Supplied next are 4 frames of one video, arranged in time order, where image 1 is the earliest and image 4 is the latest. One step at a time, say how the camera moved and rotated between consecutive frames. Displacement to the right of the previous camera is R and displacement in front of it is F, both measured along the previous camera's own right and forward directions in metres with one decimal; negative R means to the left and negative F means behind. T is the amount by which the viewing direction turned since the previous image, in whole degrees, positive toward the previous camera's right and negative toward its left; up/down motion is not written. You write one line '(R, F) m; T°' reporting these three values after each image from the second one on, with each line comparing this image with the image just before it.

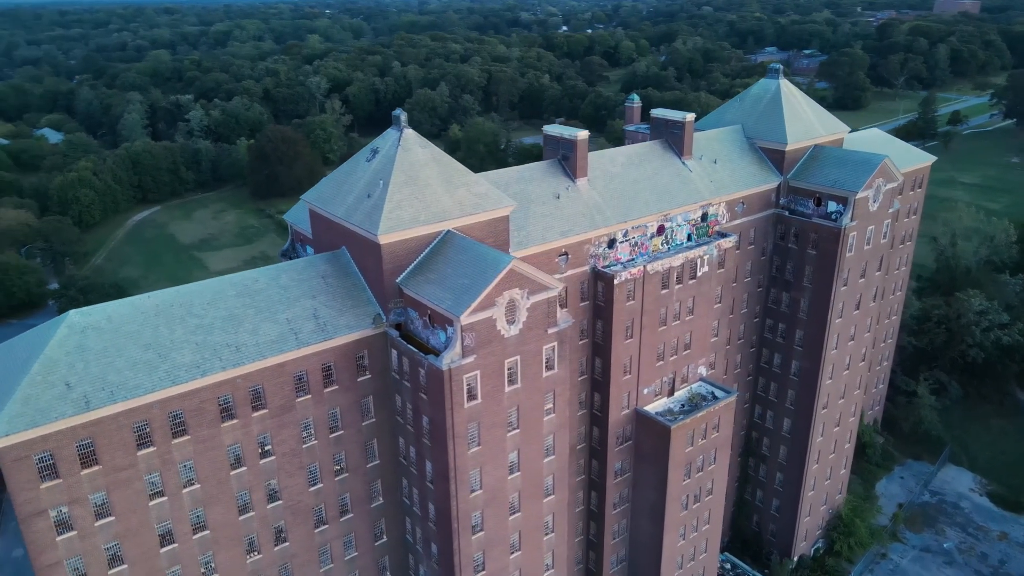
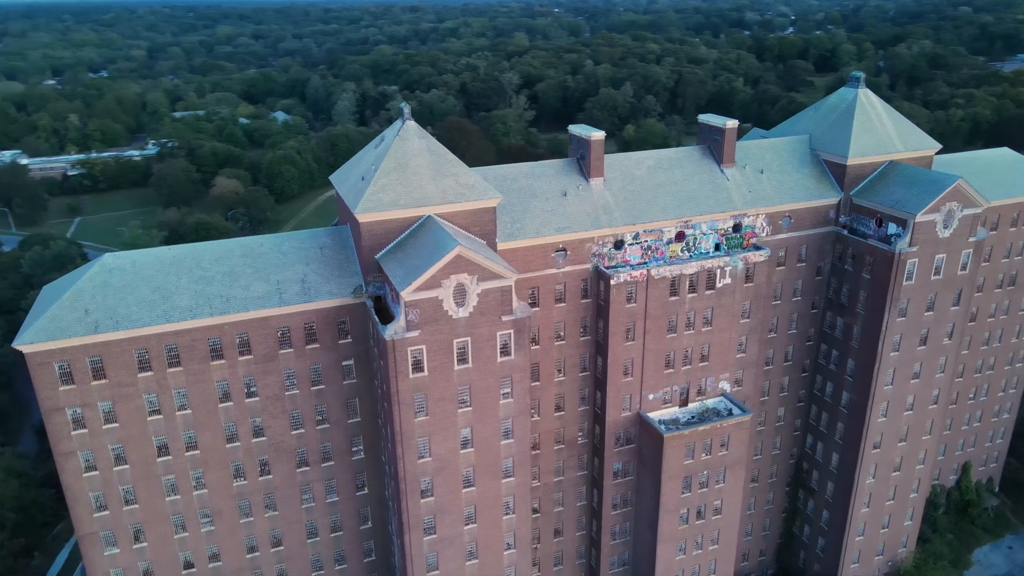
(+12.7, -0.4) m; -15°
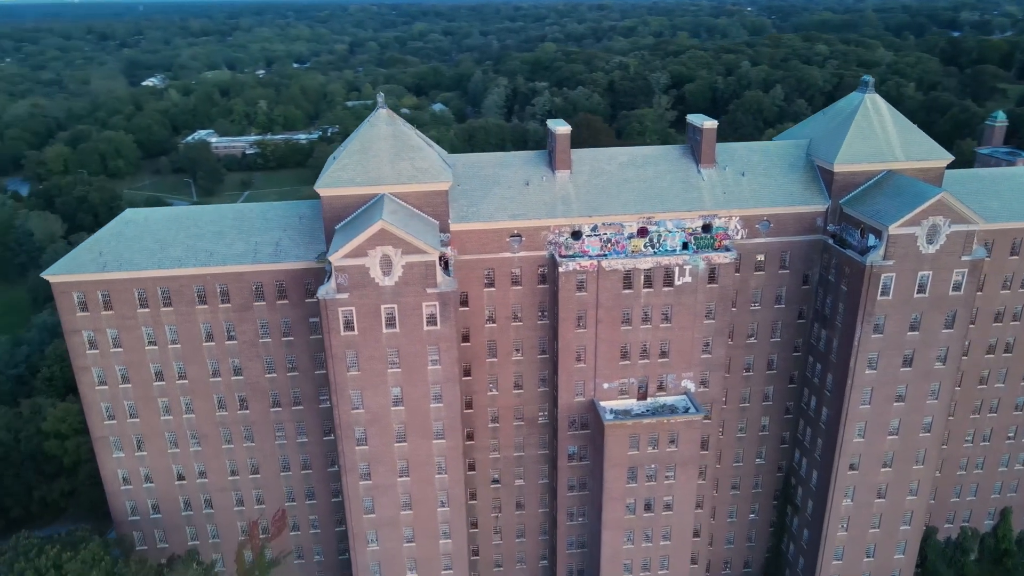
(+13.9, -1.7) m; -13°
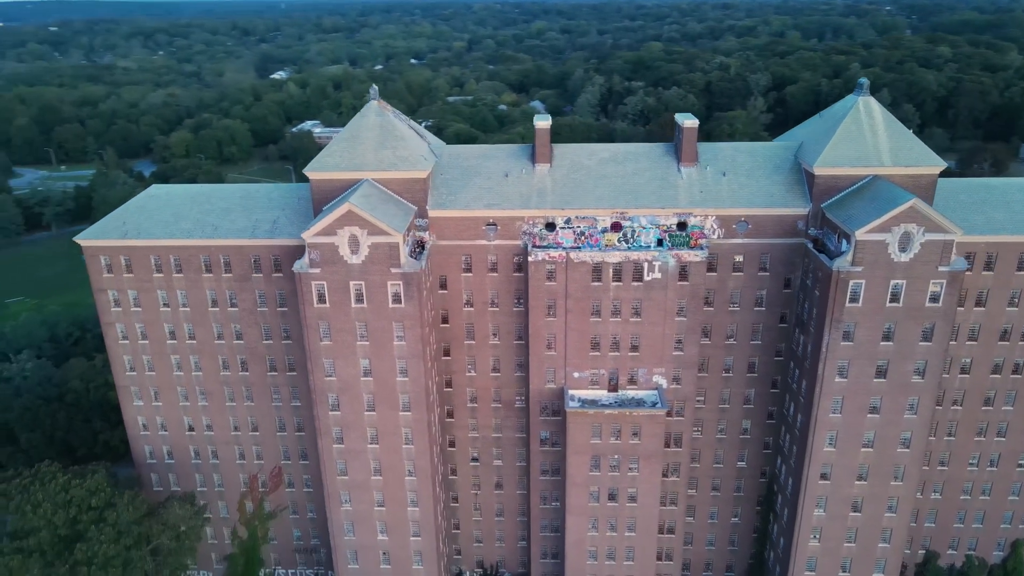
(+9.3, -1.6) m; -8°
